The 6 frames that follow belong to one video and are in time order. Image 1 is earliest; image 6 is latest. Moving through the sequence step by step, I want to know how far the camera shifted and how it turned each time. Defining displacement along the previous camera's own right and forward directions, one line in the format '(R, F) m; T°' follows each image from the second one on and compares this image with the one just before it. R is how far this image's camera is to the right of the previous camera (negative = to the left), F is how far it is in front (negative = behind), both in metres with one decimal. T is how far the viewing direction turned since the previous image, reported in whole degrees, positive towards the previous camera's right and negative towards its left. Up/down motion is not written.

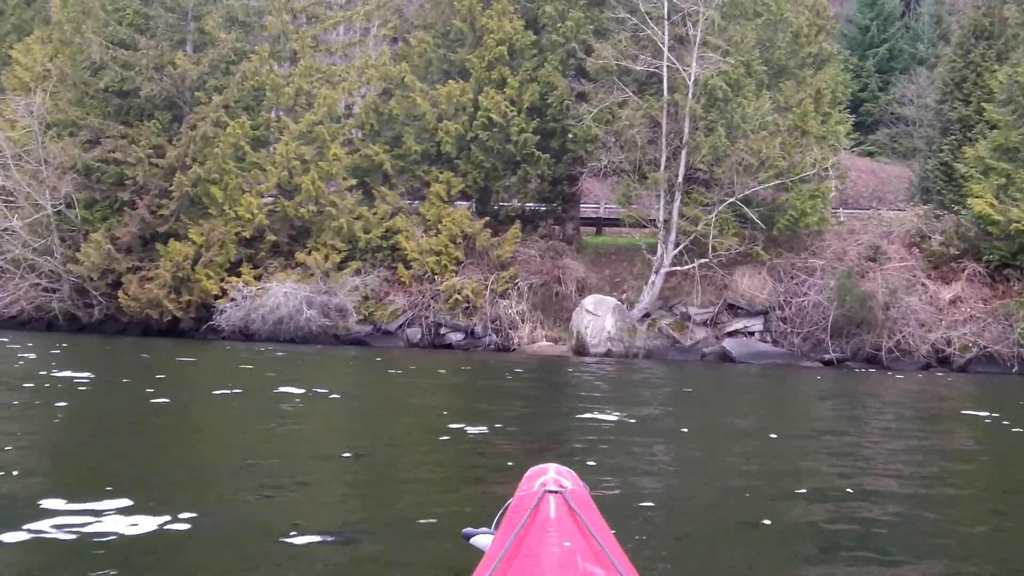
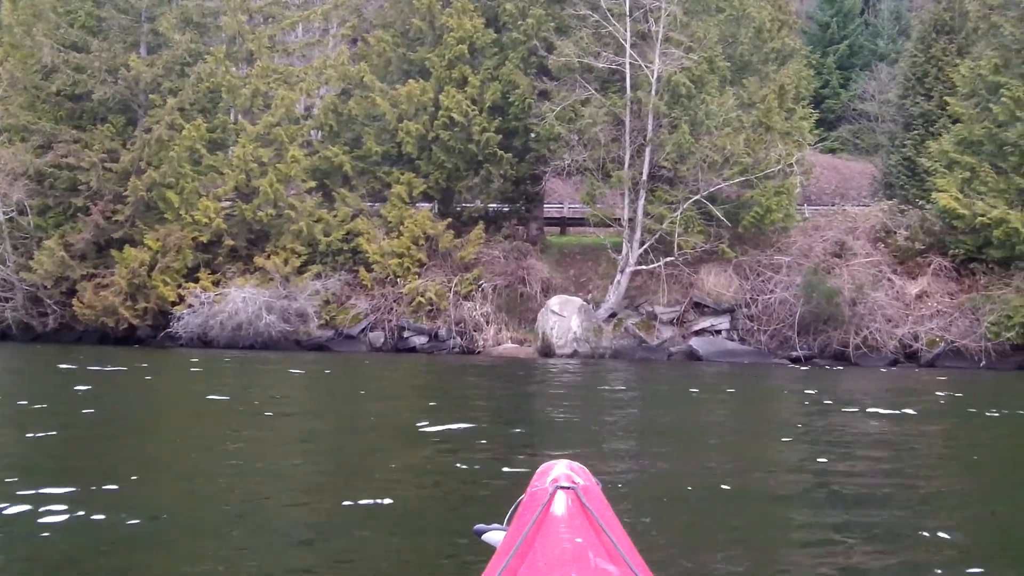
(0.0, +0.3) m; +1°
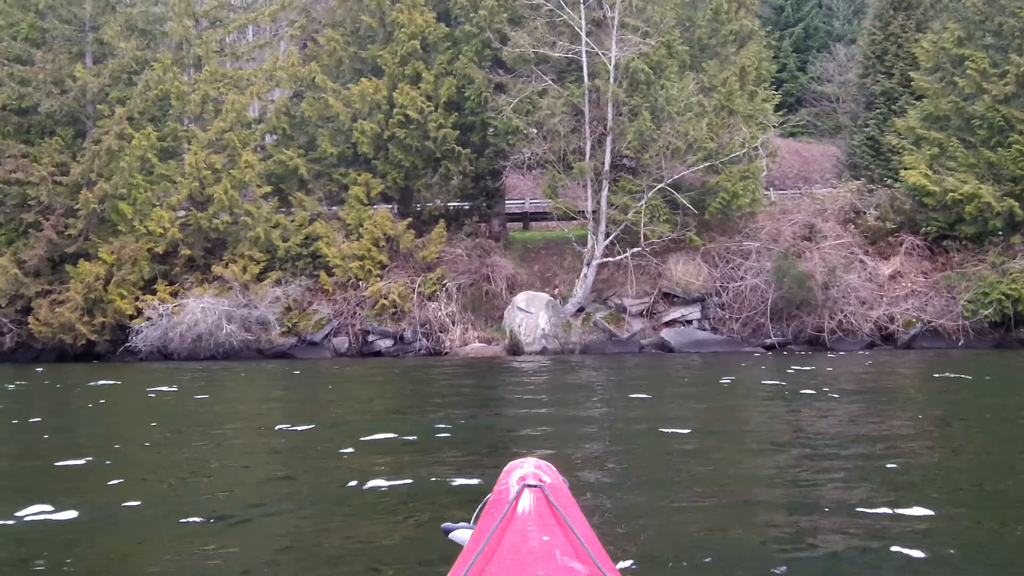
(+0.1, +0.5) m; +1°
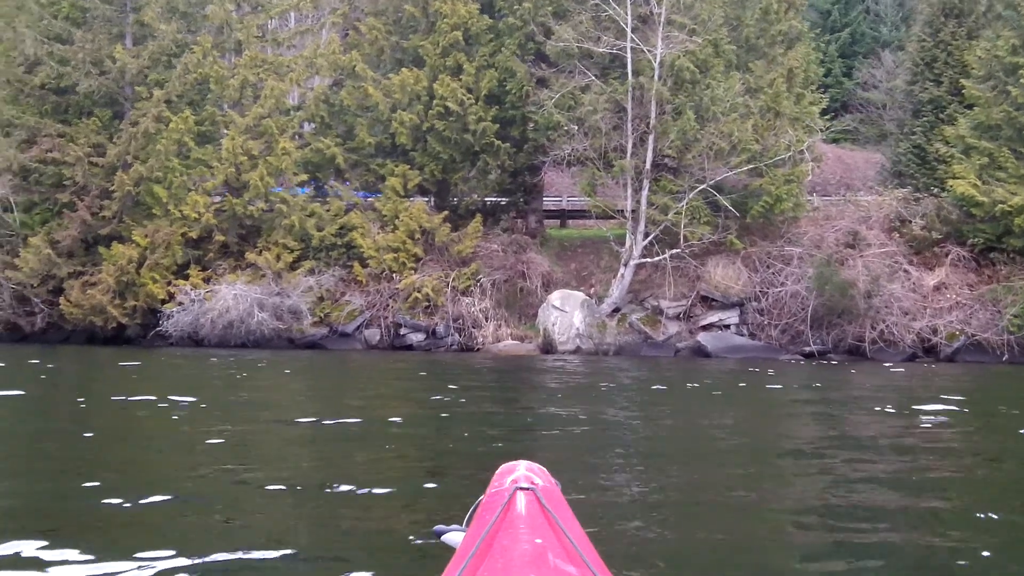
(0.0, +0.3) m; -1°
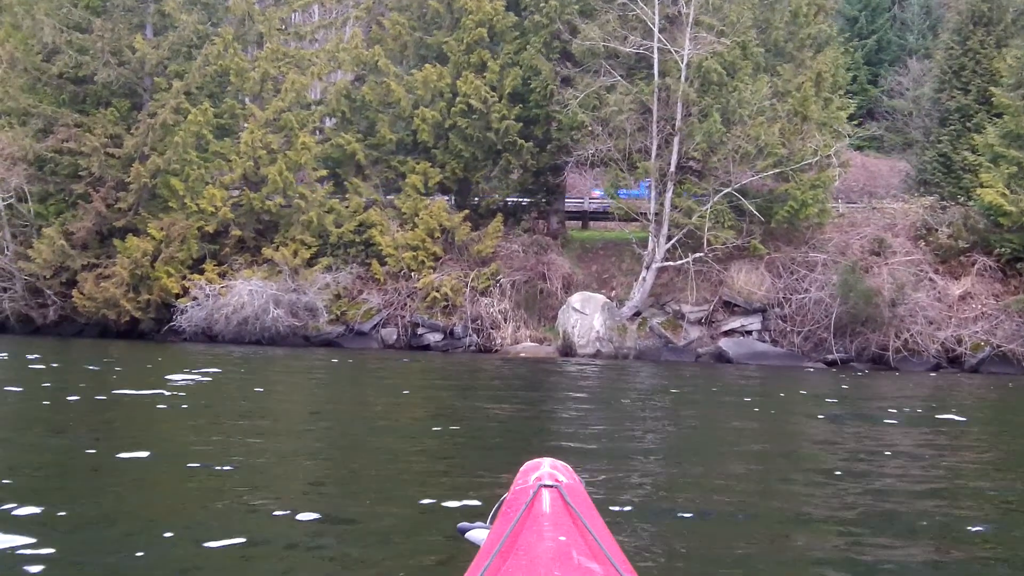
(-0.2, +0.3) m; 0°
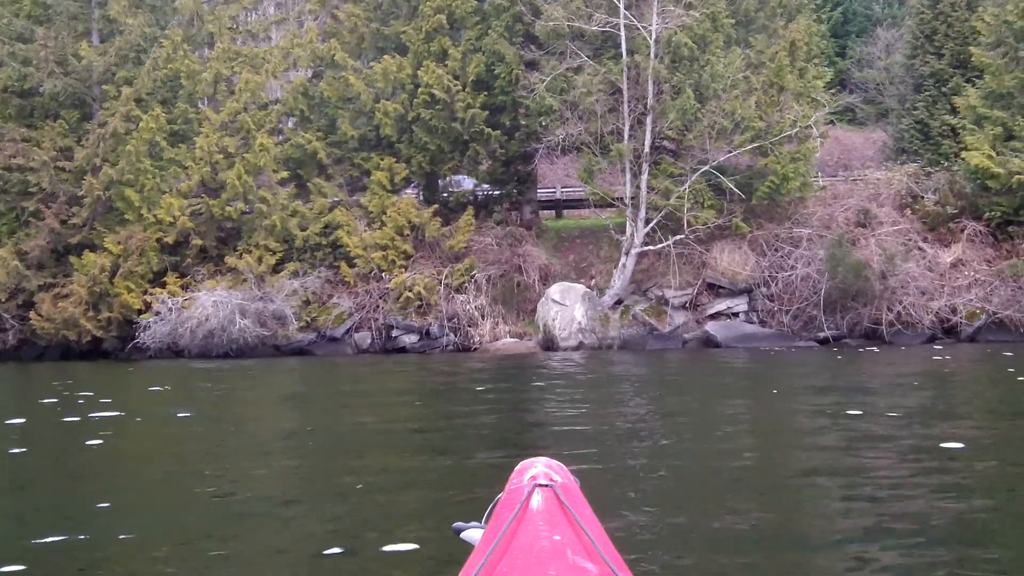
(0.0, +0.8) m; +1°
